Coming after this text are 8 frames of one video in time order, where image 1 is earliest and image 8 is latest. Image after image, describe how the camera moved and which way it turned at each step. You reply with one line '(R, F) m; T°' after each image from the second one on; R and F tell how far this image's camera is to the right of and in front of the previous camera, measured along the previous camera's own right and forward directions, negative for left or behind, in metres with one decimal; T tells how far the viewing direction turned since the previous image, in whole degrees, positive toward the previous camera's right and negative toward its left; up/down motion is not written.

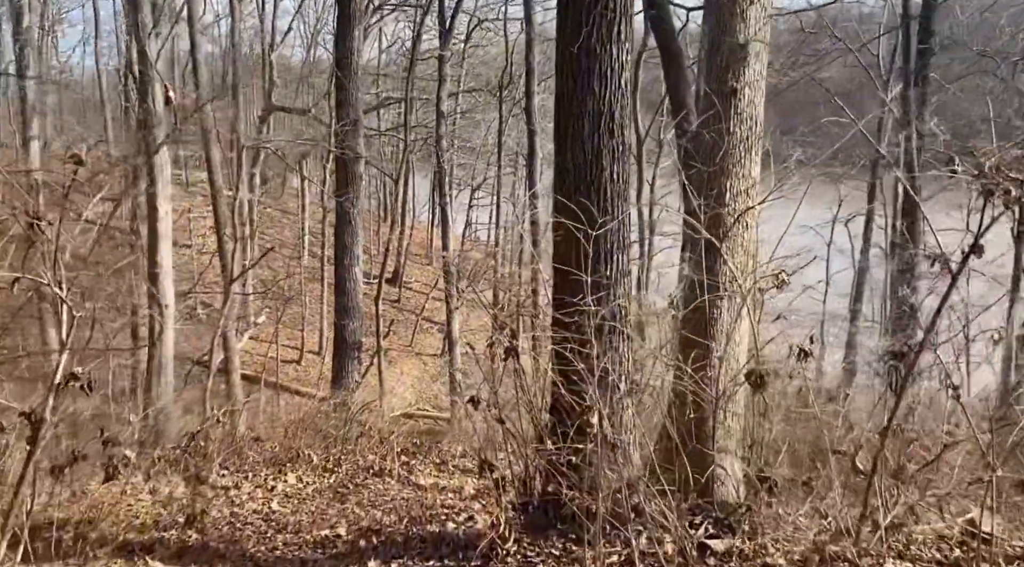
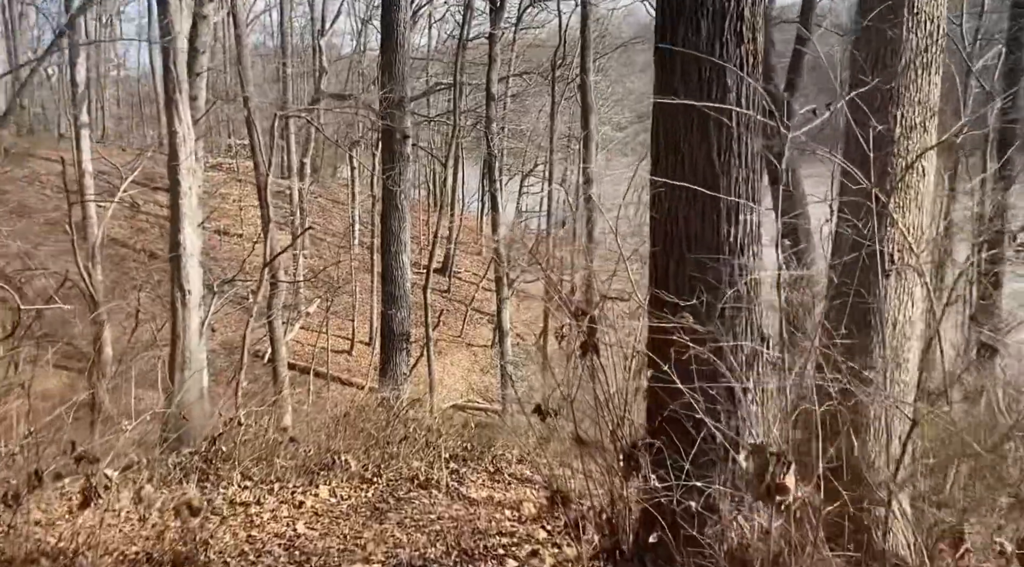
(-0.1, +0.6) m; -3°
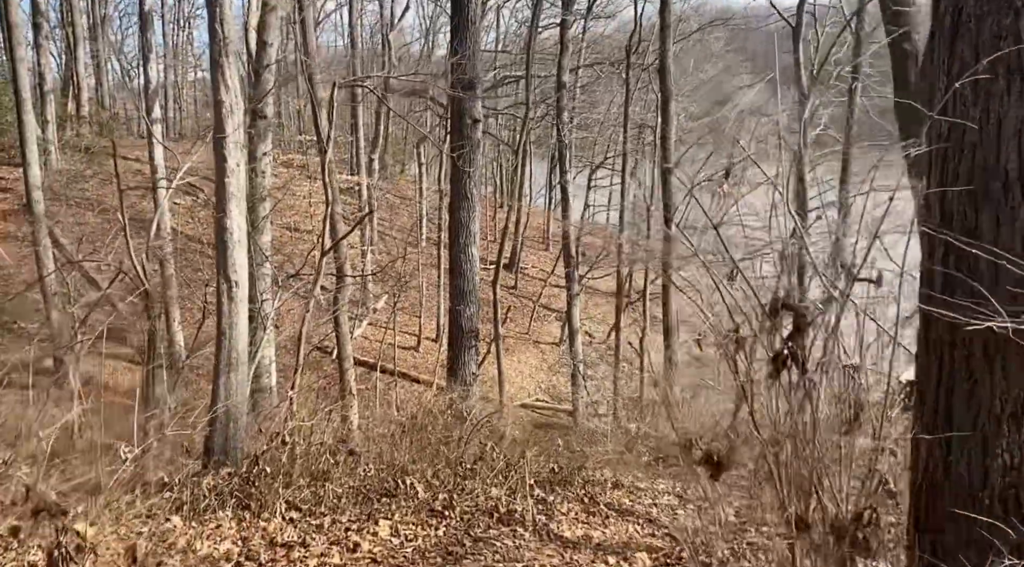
(-0.1, +0.7) m; -4°
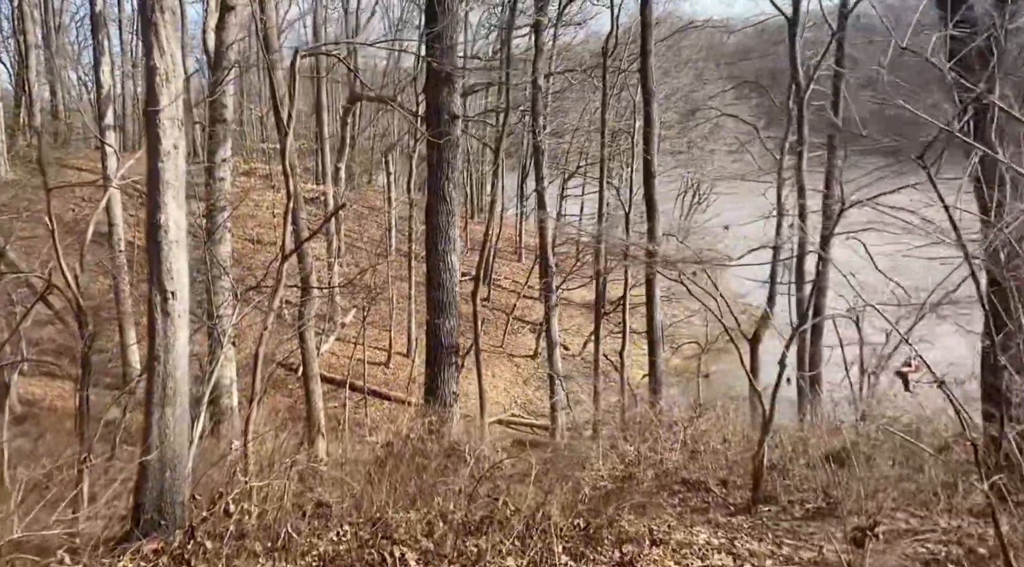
(-0.1, +0.8) m; +2°
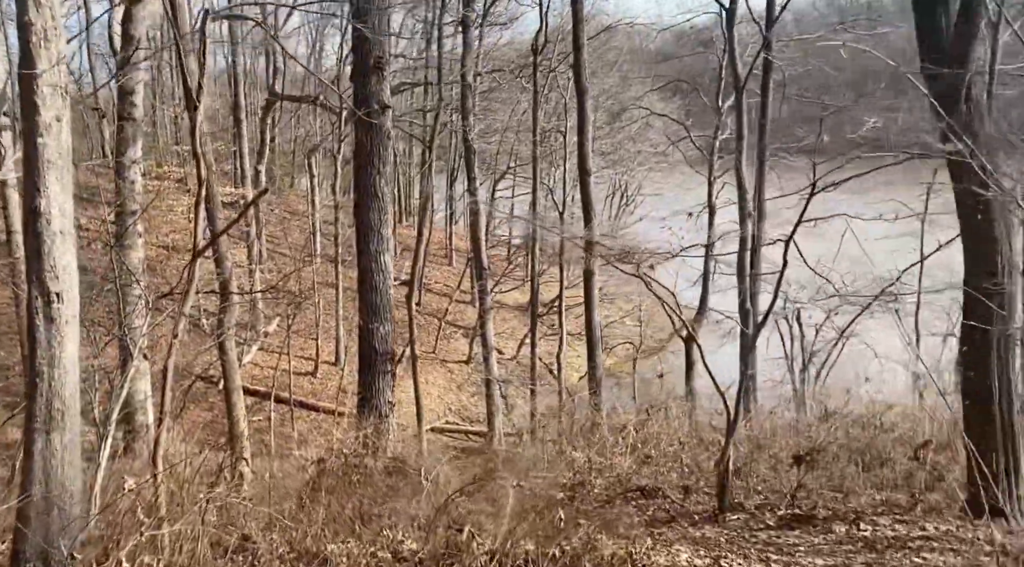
(-0.1, +0.6) m; +4°
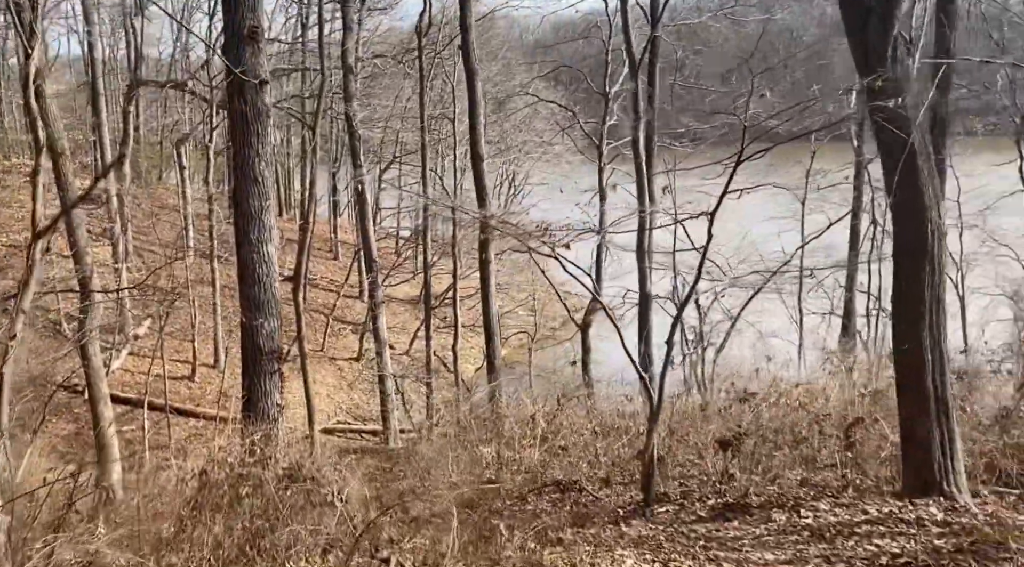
(-0.1, +0.6) m; +6°
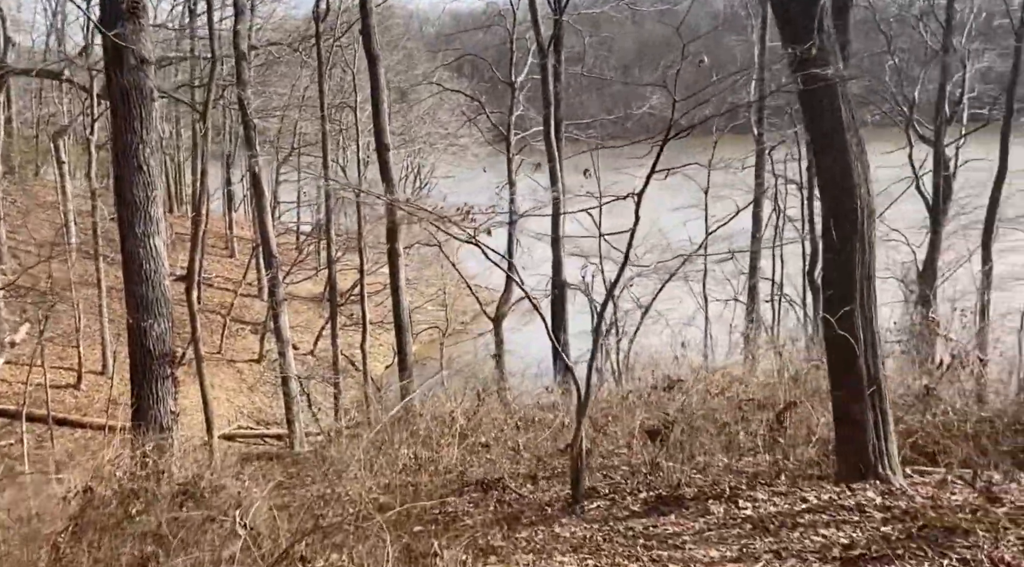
(-0.1, +0.4) m; +5°
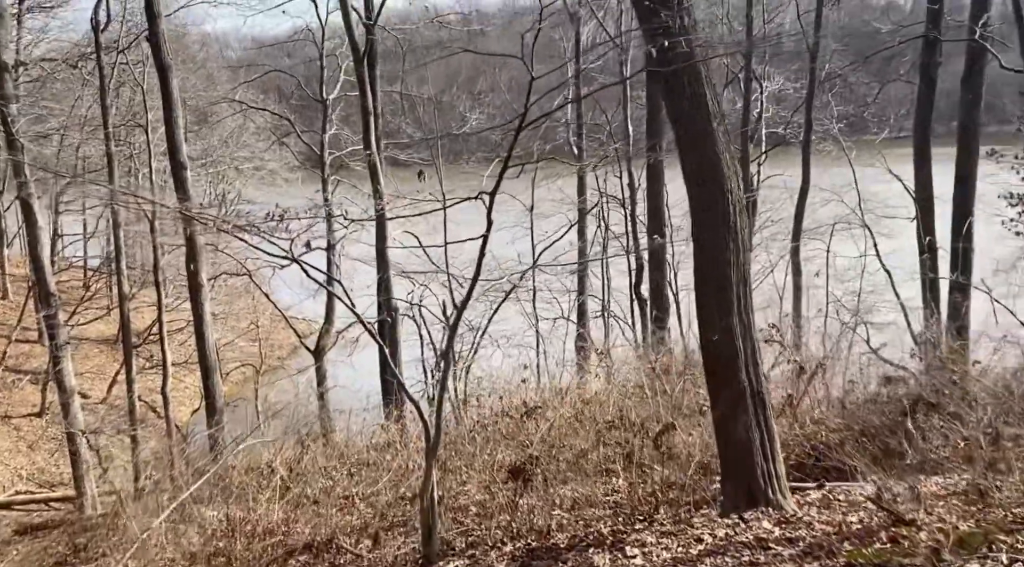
(-0.1, +1.0) m; +10°
